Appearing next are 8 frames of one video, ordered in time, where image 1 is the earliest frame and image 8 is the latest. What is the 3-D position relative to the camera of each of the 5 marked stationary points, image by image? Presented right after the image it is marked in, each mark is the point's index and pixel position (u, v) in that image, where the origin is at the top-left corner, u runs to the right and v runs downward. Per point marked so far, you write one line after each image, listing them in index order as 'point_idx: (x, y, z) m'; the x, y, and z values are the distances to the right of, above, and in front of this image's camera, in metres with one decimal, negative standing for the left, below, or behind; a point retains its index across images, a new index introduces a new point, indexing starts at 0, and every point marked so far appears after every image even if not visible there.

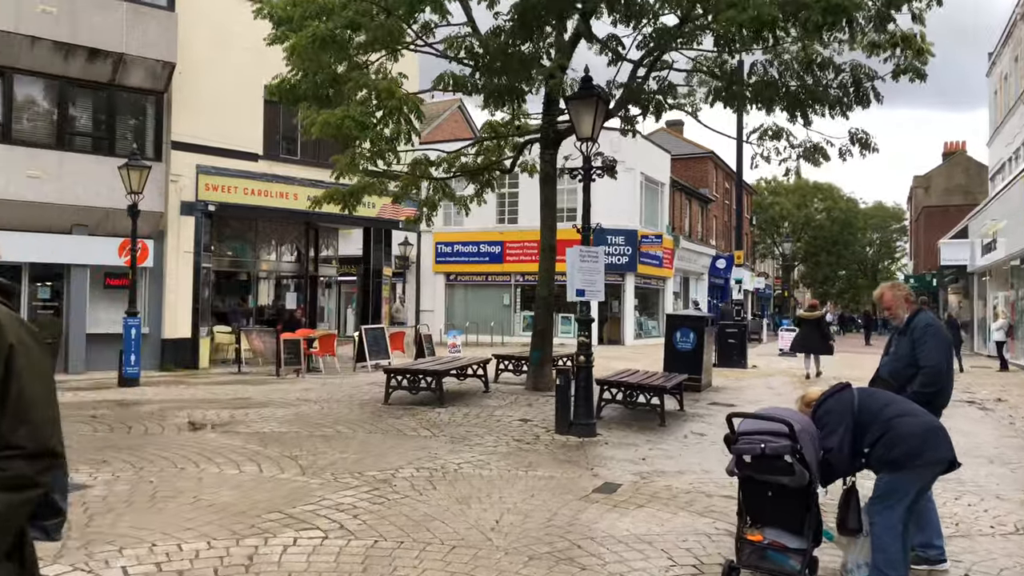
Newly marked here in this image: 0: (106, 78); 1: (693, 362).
0: (-7.1, +3.7, +14.9) m
1: (+2.7, -1.1, +12.8) m
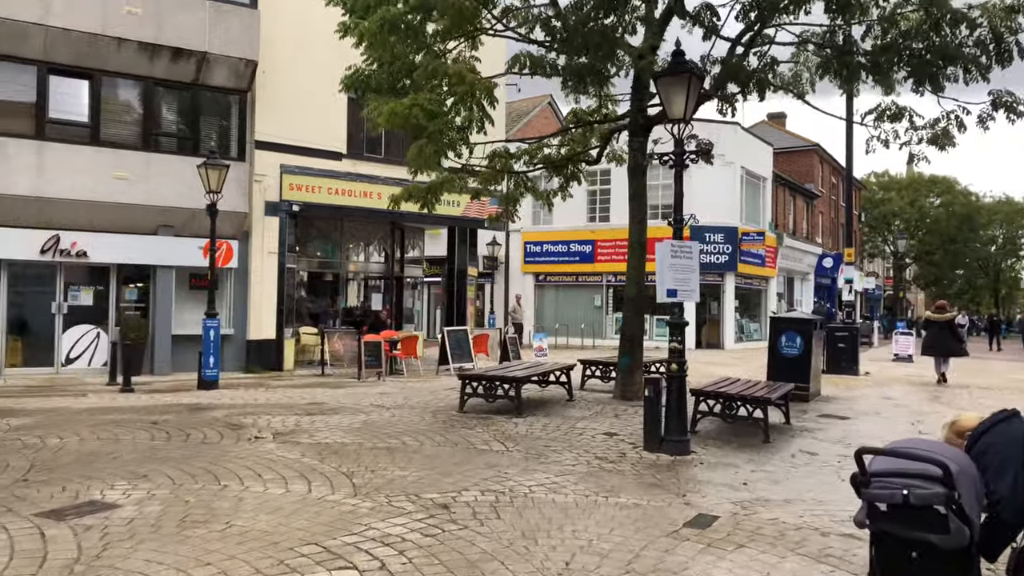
0: (-5.6, +3.7, +14.9) m
1: (+3.9, -1.1, +11.7) m
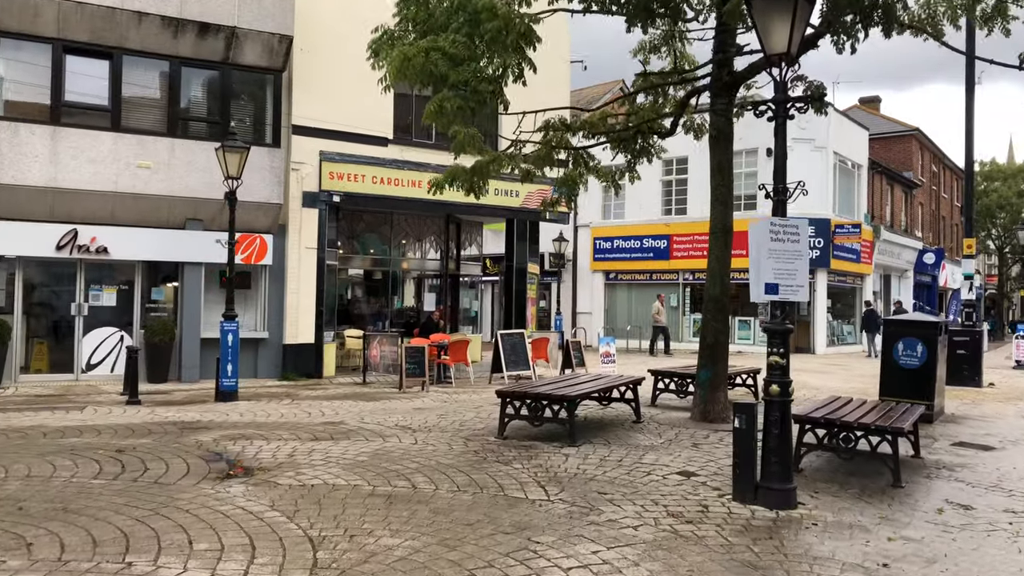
0: (-4.7, +3.7, +13.6) m
1: (+4.6, -1.1, +9.6) m
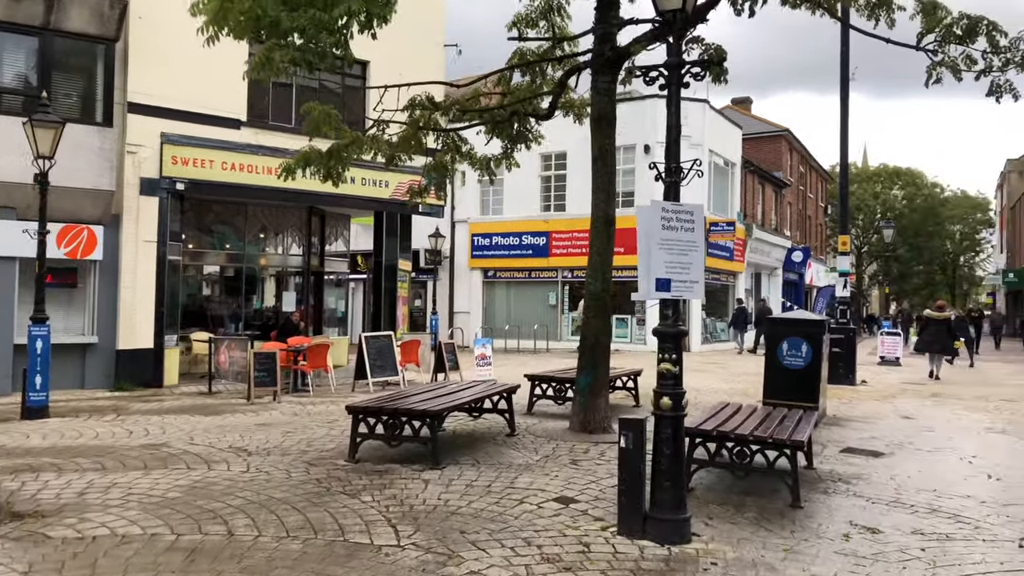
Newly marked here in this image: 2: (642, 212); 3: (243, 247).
0: (-6.6, +3.7, +11.8) m
1: (+3.2, -1.0, +9.1) m
2: (+0.7, +0.4, +4.7) m
3: (-4.9, +0.7, +15.5) m
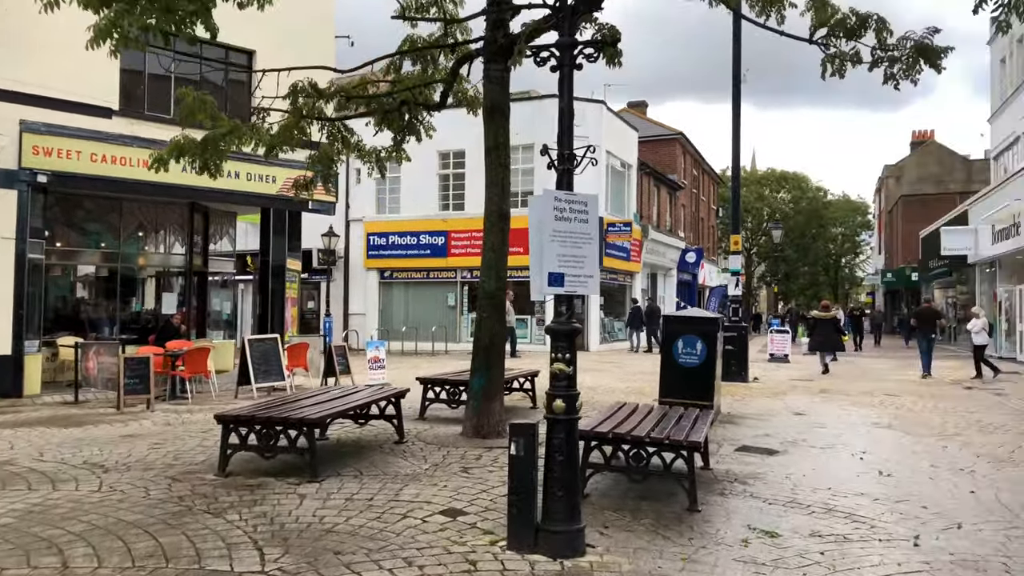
0: (-8.0, +3.7, +10.6) m
1: (+2.0, -1.0, +9.1) m
2: (+0.1, +0.4, +4.4) m
3: (-6.8, +0.7, +14.5) m
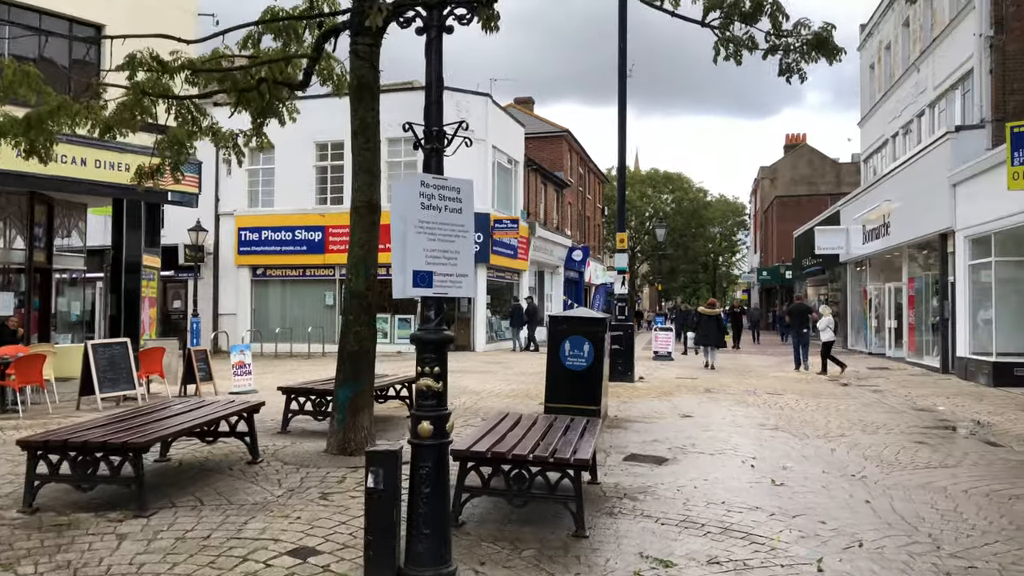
0: (-9.3, +3.7, +8.8) m
1: (+0.8, -1.0, +8.6) m
2: (-0.5, +0.4, +3.7) m
3: (-8.6, +0.7, +12.8) m
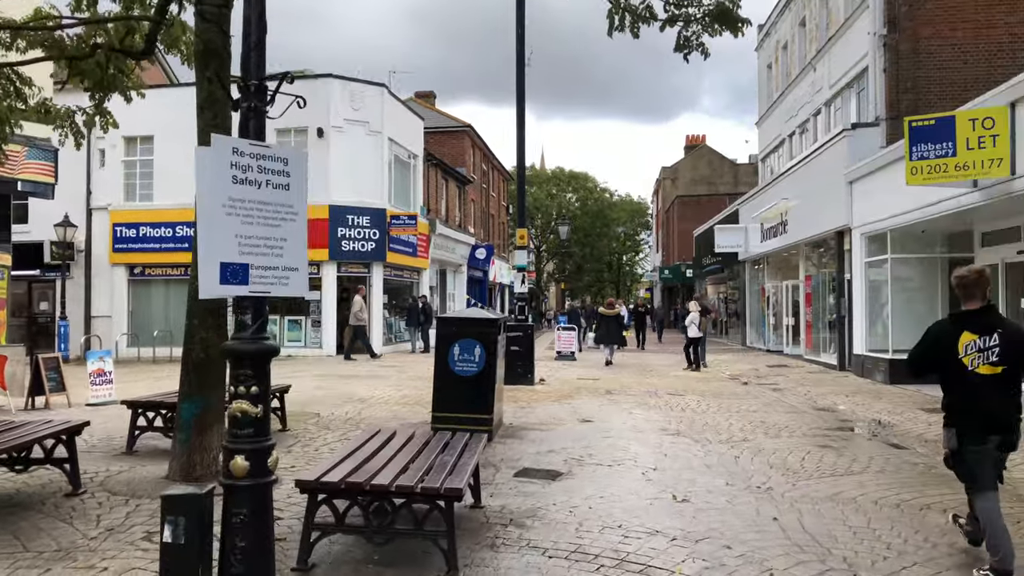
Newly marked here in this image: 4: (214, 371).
0: (-10.4, +3.7, +7.0) m
1: (-0.3, -1.0, +7.9) m
2: (-1.0, +0.4, +2.9) m
3: (-10.1, +0.7, +11.1) m
4: (-1.9, -0.5, +5.5) m
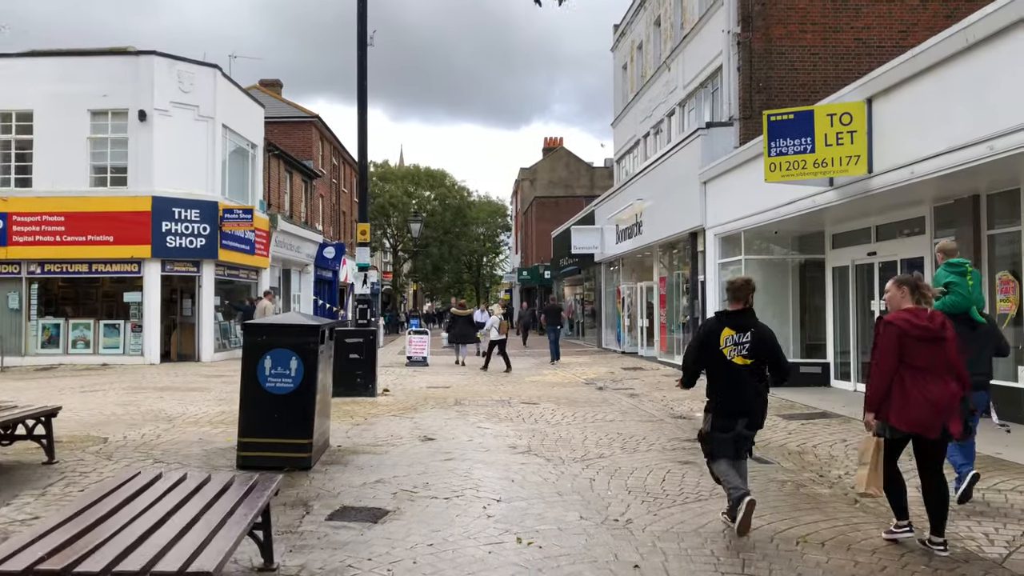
0: (-11.5, +3.7, +4.2) m
1: (-1.7, -1.0, +6.7) m
2: (-1.6, +0.5, +1.6) m
3: (-11.9, +0.7, +8.3) m
4: (-2.9, -0.5, +4.1) m
